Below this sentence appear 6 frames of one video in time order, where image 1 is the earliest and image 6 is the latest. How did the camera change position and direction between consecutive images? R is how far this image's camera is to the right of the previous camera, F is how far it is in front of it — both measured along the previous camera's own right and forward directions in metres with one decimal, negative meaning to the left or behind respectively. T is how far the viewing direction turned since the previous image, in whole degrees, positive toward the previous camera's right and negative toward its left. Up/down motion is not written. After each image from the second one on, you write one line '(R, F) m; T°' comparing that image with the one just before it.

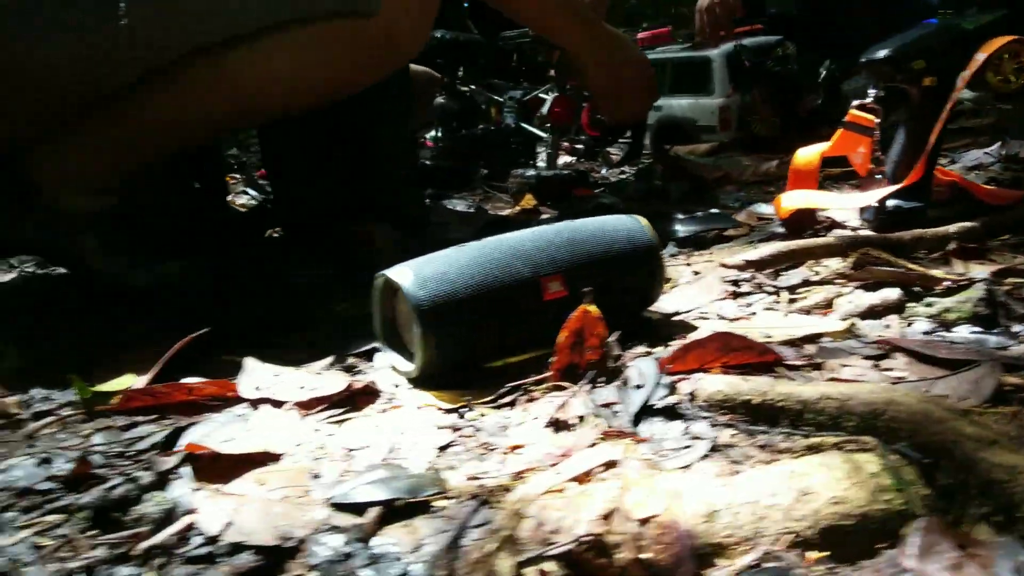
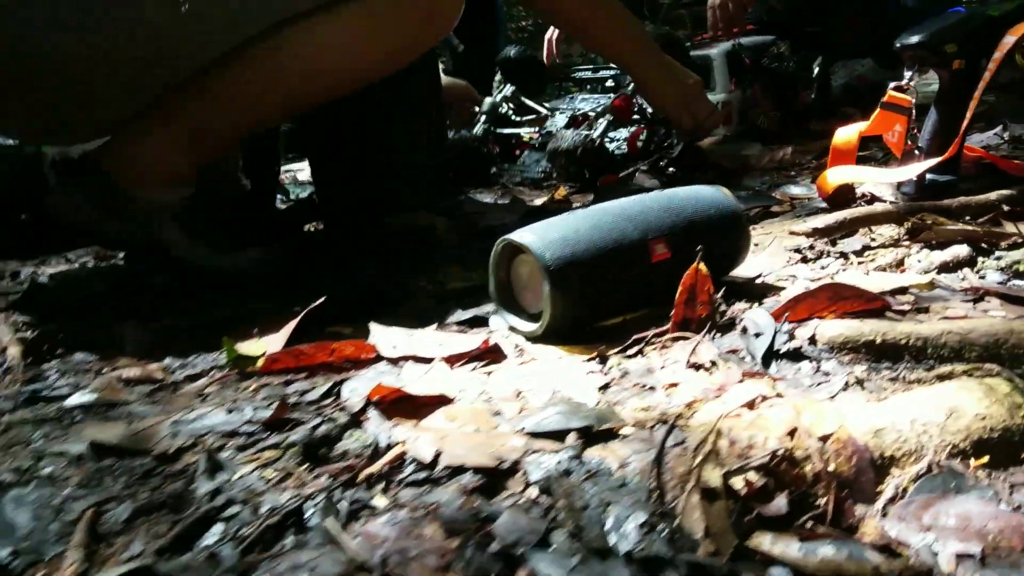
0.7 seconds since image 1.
(-0.3, -0.1) m; +5°
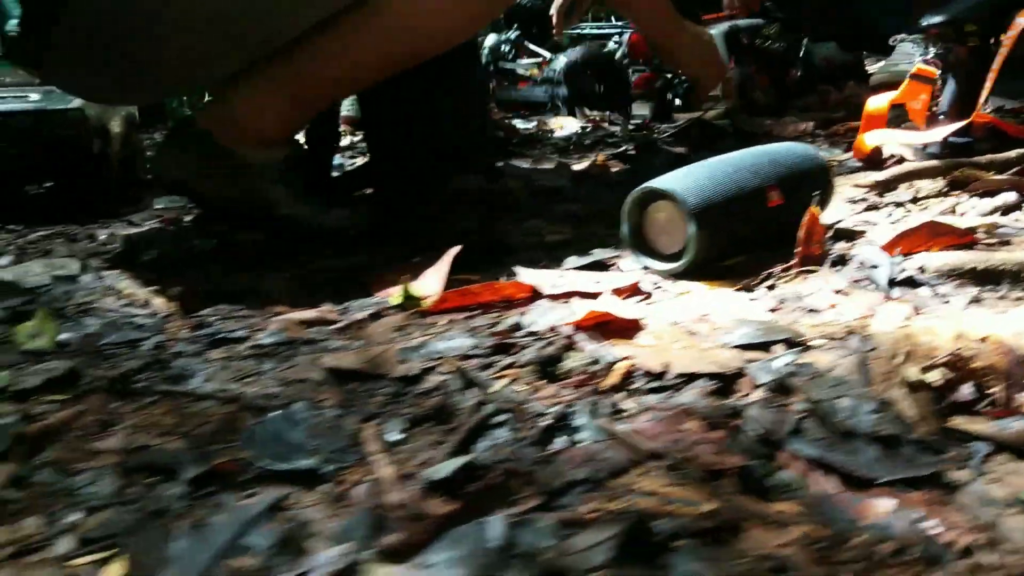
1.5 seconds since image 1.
(-0.4, -0.1) m; +8°
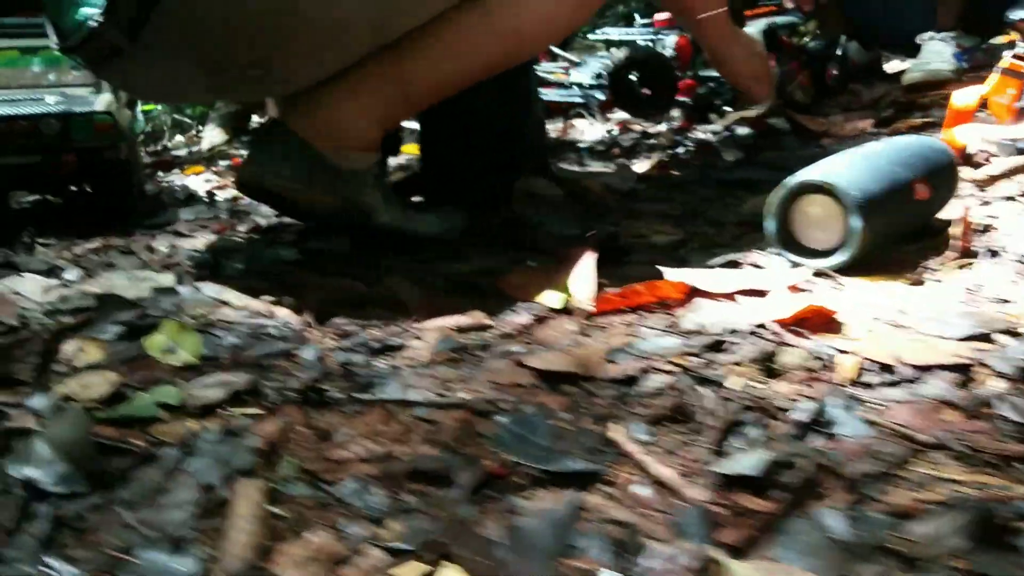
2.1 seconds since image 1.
(-0.3, +0.1) m; +4°
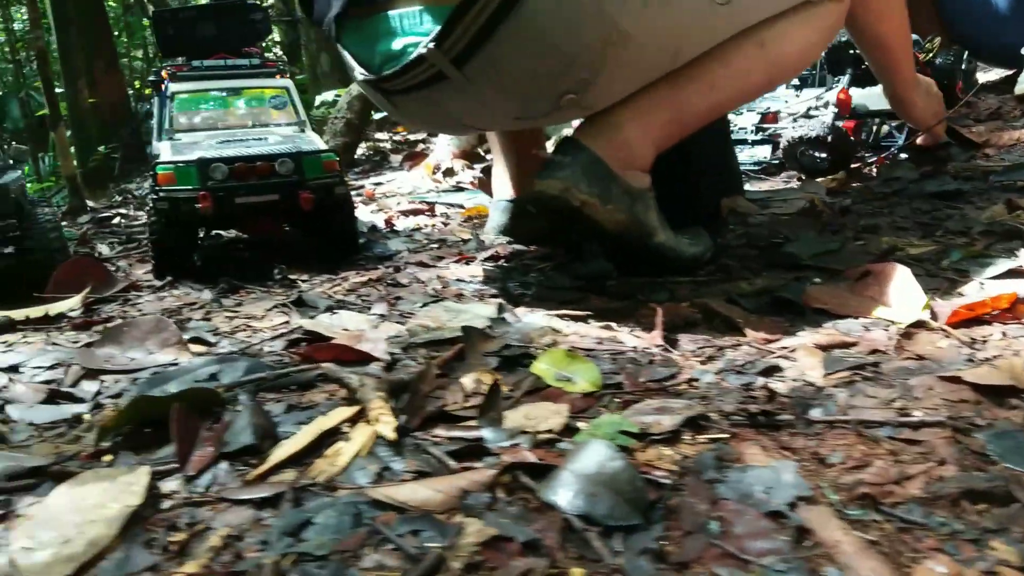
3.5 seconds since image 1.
(-0.5, 0.0) m; -1°
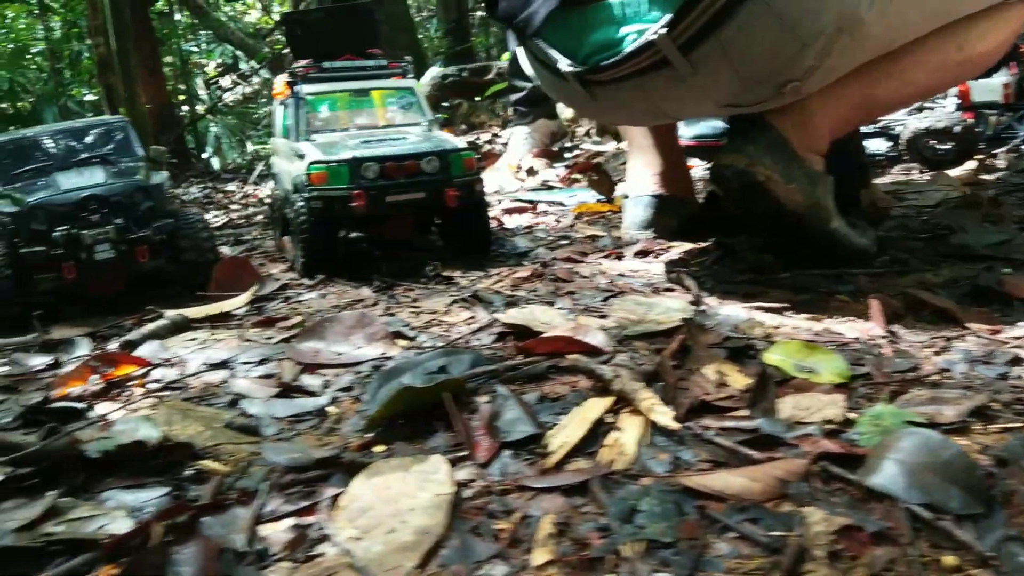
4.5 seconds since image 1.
(-0.3, 0.0) m; -1°
